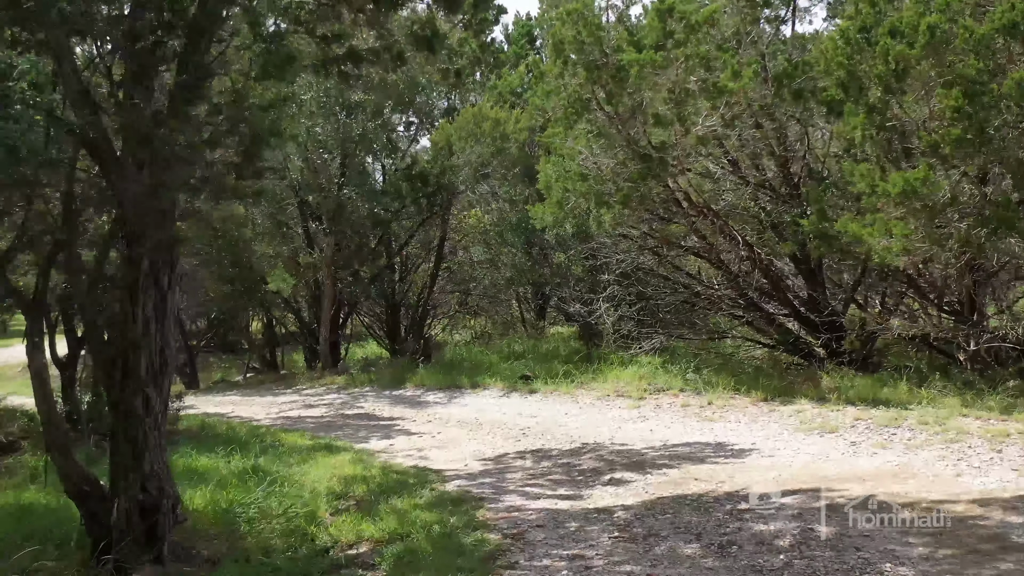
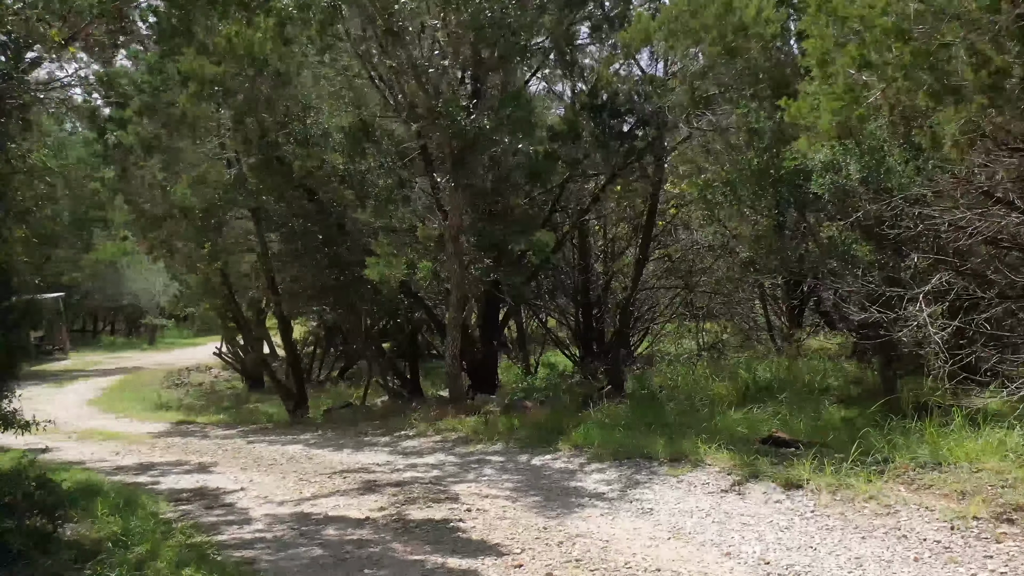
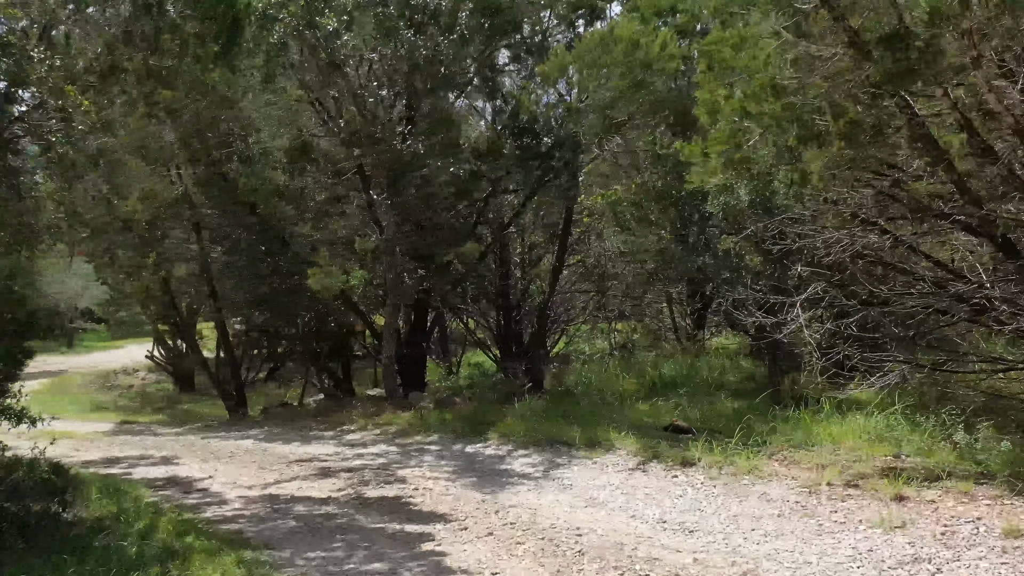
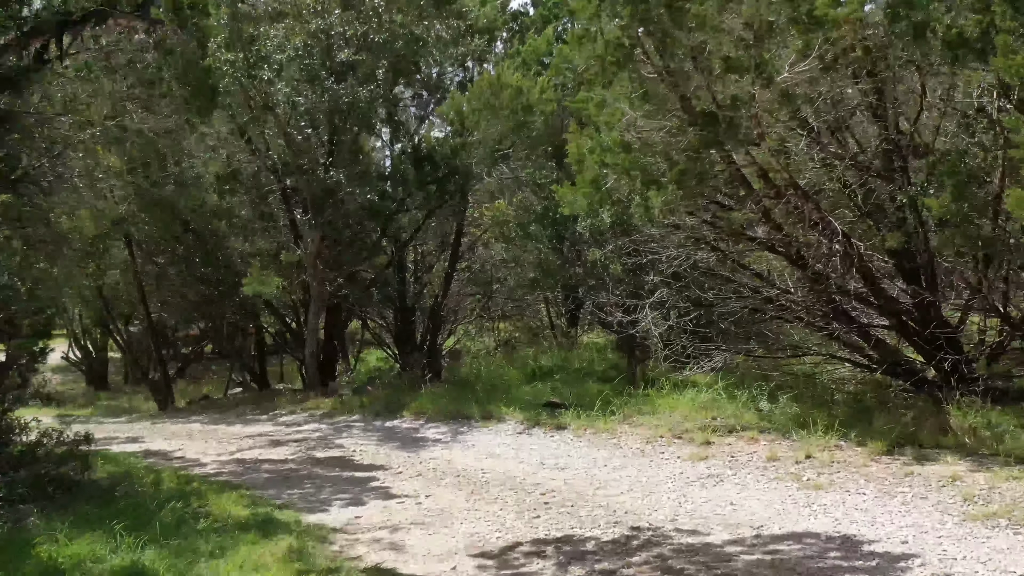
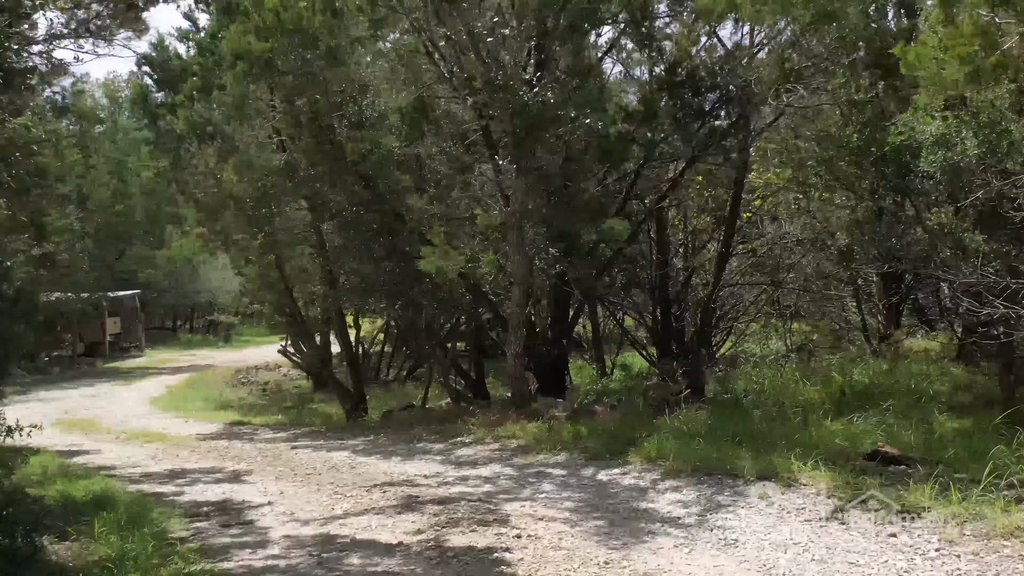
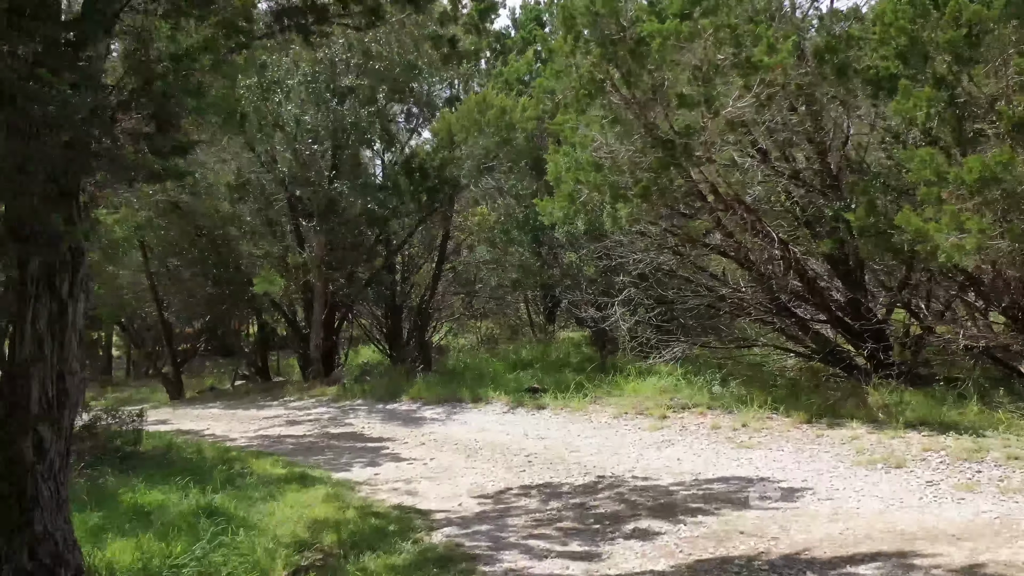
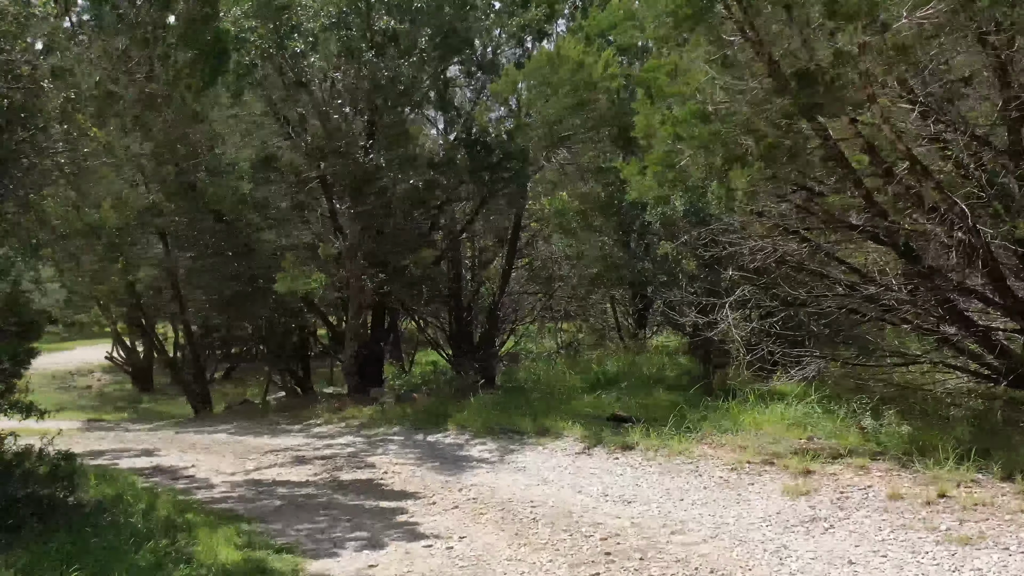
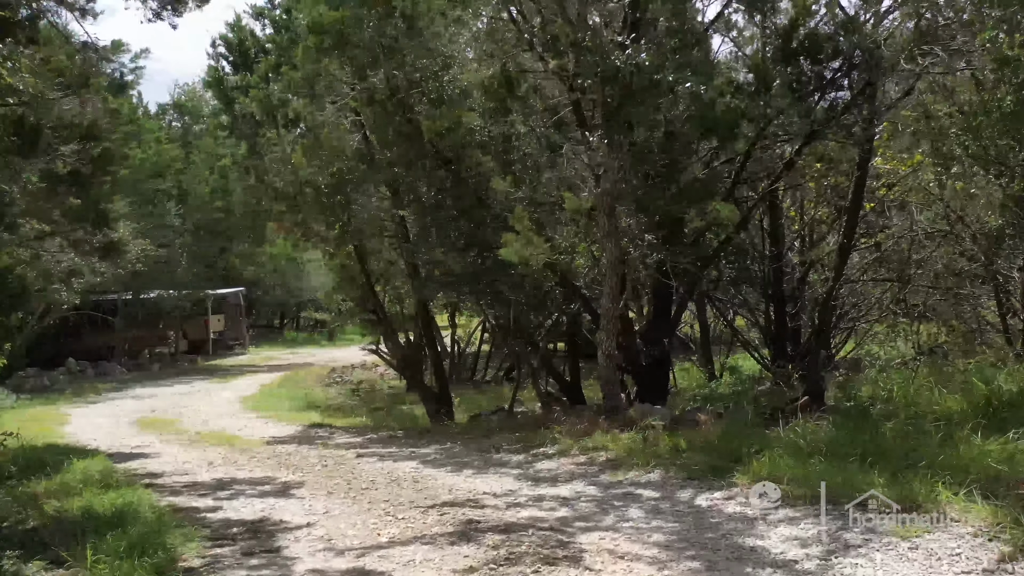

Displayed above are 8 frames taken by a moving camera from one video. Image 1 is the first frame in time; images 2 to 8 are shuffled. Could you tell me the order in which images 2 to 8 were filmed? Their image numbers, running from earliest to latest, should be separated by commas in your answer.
6, 4, 7, 3, 2, 5, 8
